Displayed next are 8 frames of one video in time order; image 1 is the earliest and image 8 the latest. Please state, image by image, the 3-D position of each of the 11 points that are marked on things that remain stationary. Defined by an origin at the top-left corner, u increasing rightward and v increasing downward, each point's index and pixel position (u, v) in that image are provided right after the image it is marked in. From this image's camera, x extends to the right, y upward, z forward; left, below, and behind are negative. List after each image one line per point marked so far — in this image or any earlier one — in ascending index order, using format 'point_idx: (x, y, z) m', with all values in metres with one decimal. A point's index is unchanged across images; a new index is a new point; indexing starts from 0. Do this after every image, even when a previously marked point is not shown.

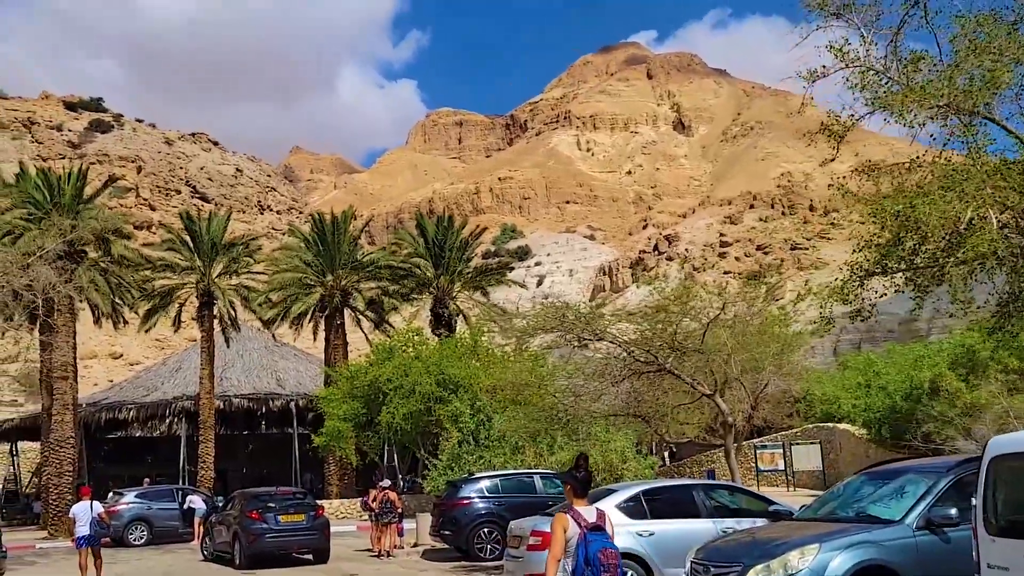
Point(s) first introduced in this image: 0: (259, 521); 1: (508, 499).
0: (-4.6, -4.2, +20.2) m
1: (-0.1, -3.7, +19.6) m
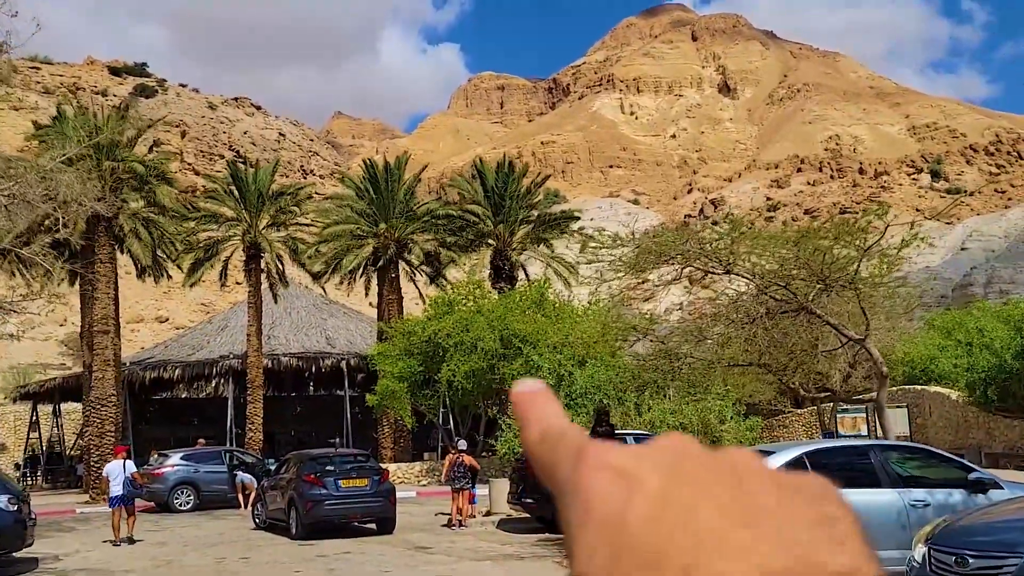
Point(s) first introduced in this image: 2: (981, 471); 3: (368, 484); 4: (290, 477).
0: (-3.2, -3.2, +18.1) m
1: (+1.3, -2.7, +17.3) m
2: (+4.2, -1.6, +10.0) m
3: (-2.5, -3.3, +18.6) m
4: (-3.9, -3.2, +18.9) m
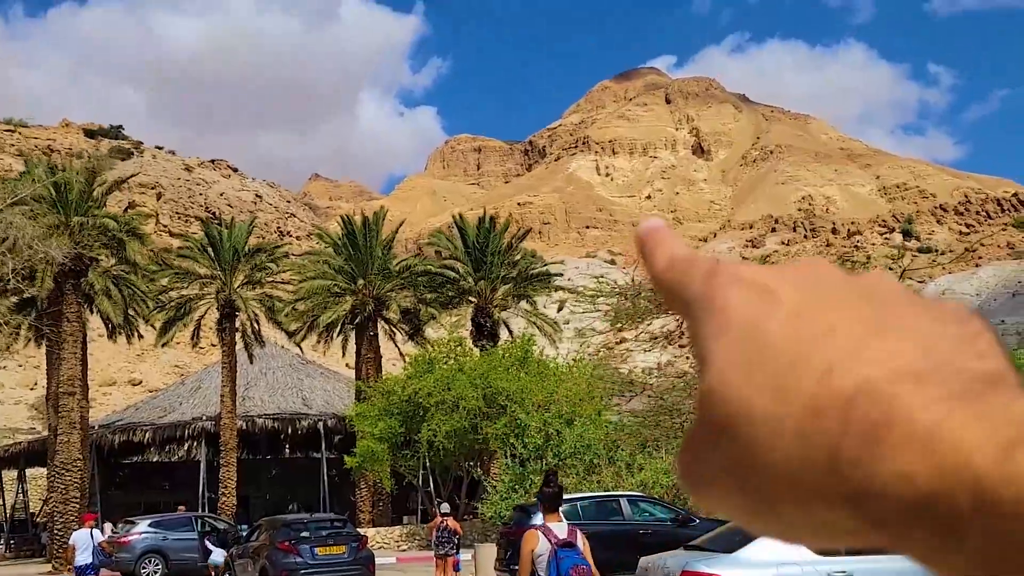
0: (-3.4, -4.1, +17.0) m
1: (+1.1, -3.5, +16.4) m
2: (+4.1, -2.0, +9.2) m
3: (-2.7, -4.1, +17.6) m
4: (-4.1, -4.1, +17.9) m
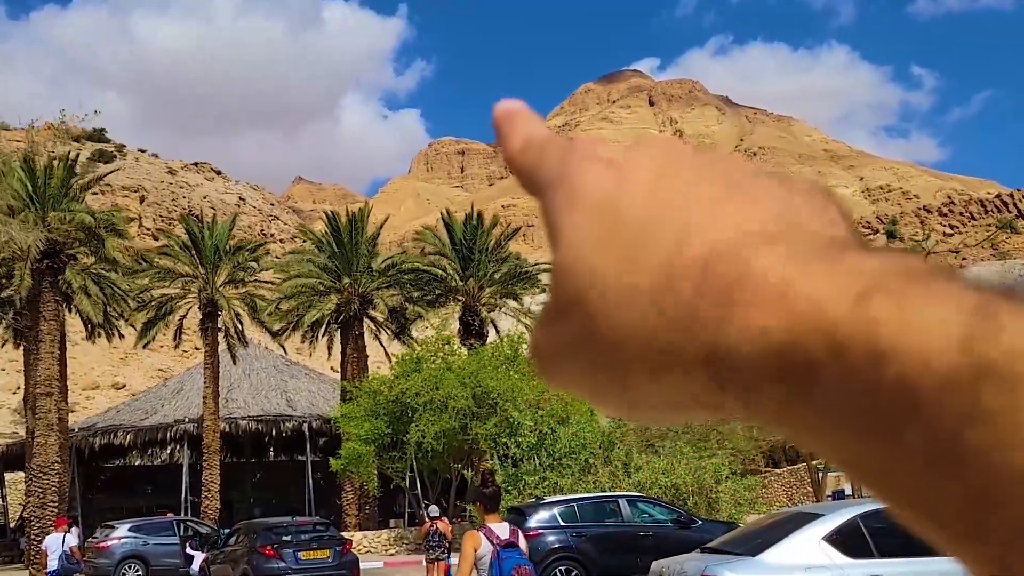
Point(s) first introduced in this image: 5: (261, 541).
0: (-3.4, -4.0, +16.3) m
1: (+1.0, -3.4, +15.8) m
2: (+4.2, -1.9, +8.6) m
3: (-2.8, -4.1, +16.9) m
4: (-4.2, -4.0, +17.2) m
5: (-3.8, -3.8, +16.7) m
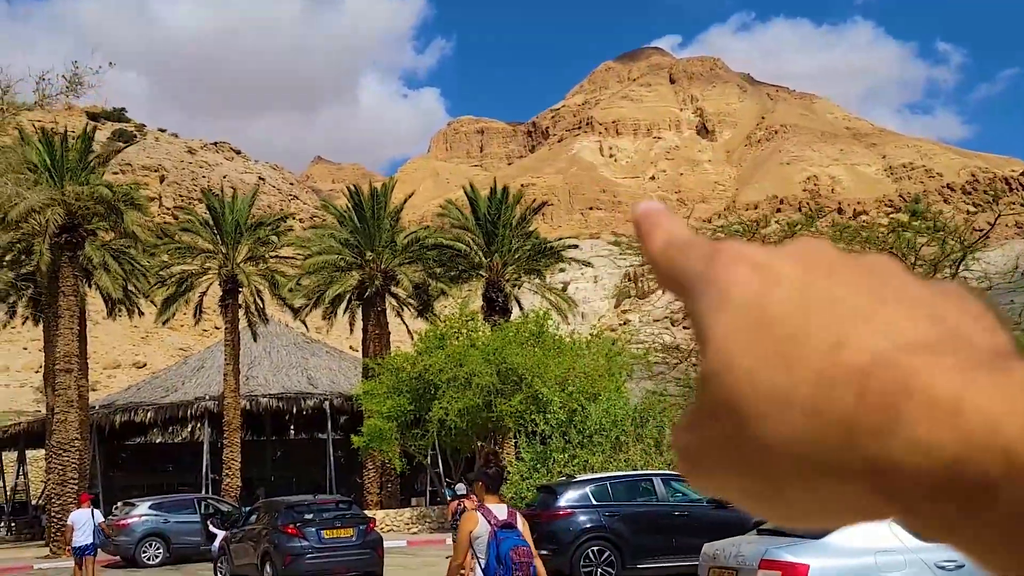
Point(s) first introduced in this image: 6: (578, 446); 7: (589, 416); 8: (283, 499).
0: (-3.0, -3.6, +15.9) m
1: (+1.4, -3.0, +15.2) m
2: (+4.5, -1.6, +8.0) m
3: (-2.3, -3.6, +16.4) m
4: (-3.7, -3.6, +16.7) m
5: (-3.3, -3.4, +16.3) m
6: (+1.1, -2.7, +18.9) m
7: (+1.3, -2.2, +19.2) m
8: (-3.5, -3.2, +16.8) m
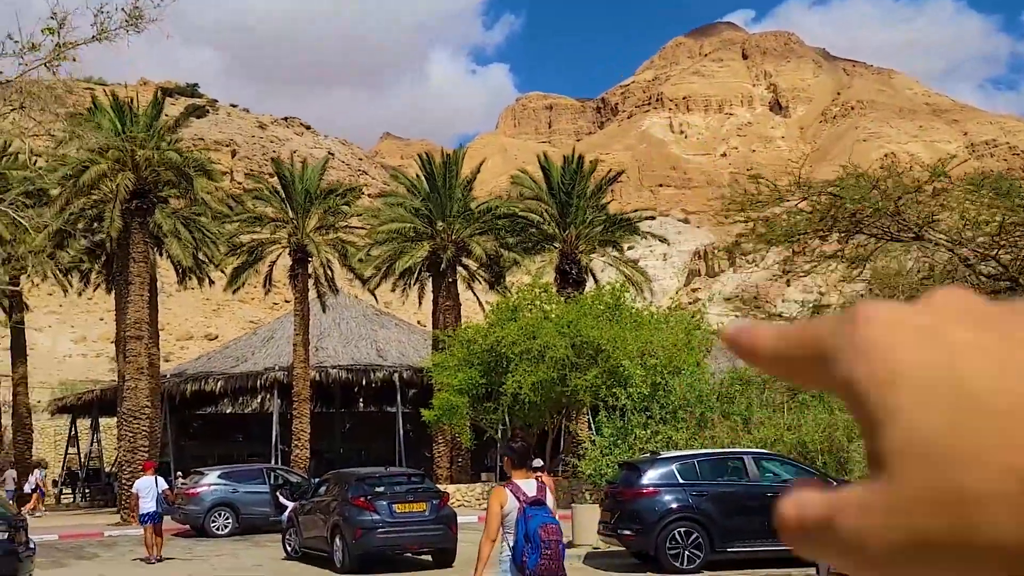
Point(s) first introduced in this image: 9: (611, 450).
0: (-1.9, -3.1, +15.3) m
1: (+2.5, -2.6, +14.3) m
2: (+5.1, -1.4, +6.9) m
3: (-1.2, -3.1, +15.8) m
4: (-2.6, -3.1, +16.2) m
5: (-2.2, -2.9, +15.7) m
6: (+2.4, -2.2, +18.0) m
7: (+2.6, -1.7, +18.3) m
8: (-2.3, -2.7, +16.2) m
9: (+1.6, -2.6, +17.7) m
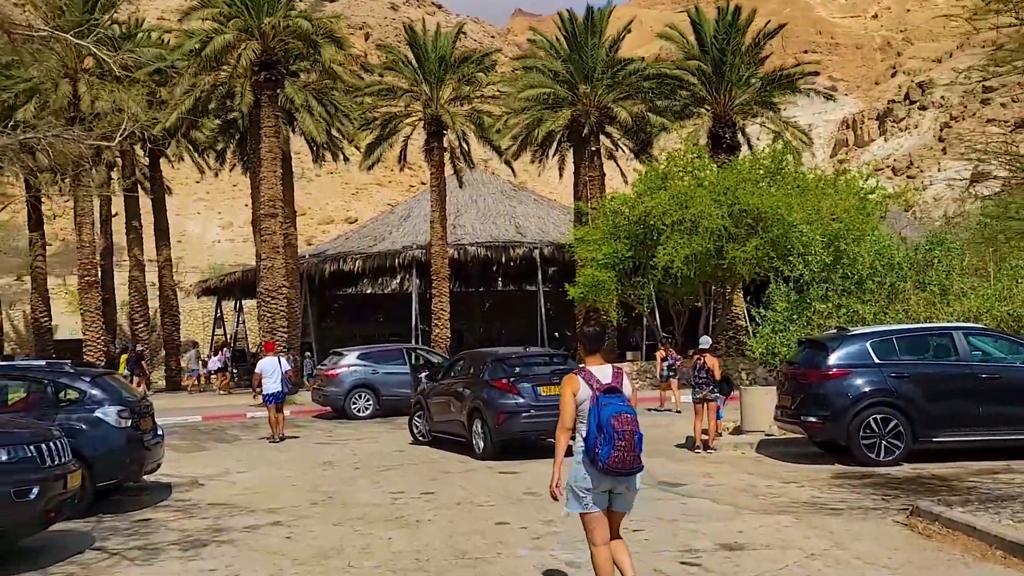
0: (+0.1, -1.3, +13.9) m
1: (+4.3, -0.9, +12.3) m
2: (+6.0, -0.5, +4.6) m
3: (+0.9, -1.3, +14.3) m
4: (-0.5, -1.3, +14.8) m
5: (-0.2, -1.1, +14.3) m
6: (+4.7, -0.1, +16.0) m
7: (+4.9, +0.4, +16.2) m
8: (-0.2, -0.8, +14.8) m
9: (+3.8, -0.5, +15.7) m
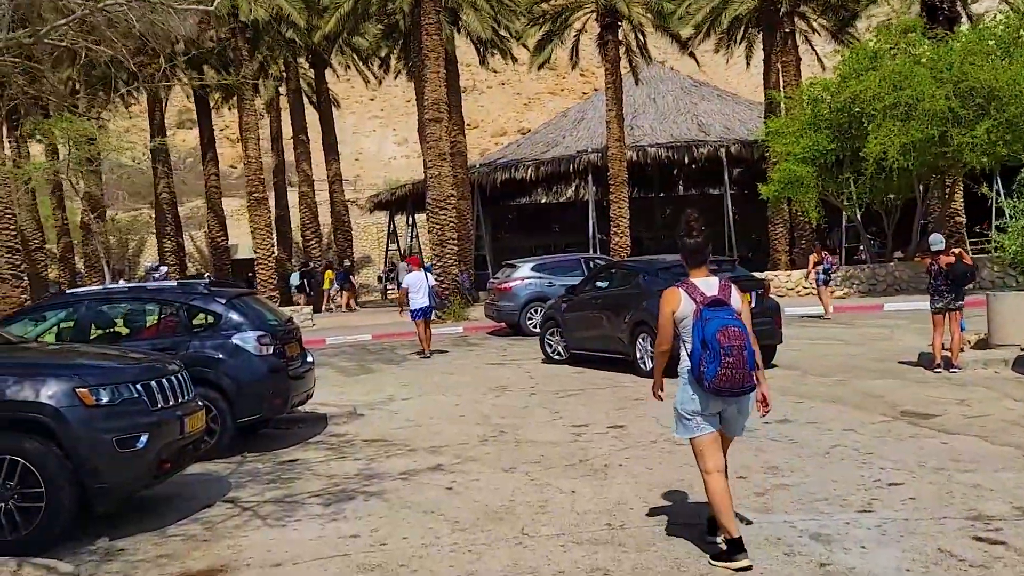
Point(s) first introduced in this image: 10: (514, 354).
0: (+2.2, -0.2, +11.8) m
1: (+6.1, +0.2, +9.6) m
2: (+6.5, 0.0, +1.6) m
3: (+3.0, -0.2, +12.1) m
4: (+1.8, -0.1, +12.8) m
5: (+2.0, +0.1, +12.2) m
6: (+7.0, +1.3, +13.0) m
7: (+7.3, +1.8, +13.1) m
8: (+2.1, +0.4, +12.7) m
9: (+6.2, +0.8, +13.0) m
10: (0.0, -0.9, +16.8) m
